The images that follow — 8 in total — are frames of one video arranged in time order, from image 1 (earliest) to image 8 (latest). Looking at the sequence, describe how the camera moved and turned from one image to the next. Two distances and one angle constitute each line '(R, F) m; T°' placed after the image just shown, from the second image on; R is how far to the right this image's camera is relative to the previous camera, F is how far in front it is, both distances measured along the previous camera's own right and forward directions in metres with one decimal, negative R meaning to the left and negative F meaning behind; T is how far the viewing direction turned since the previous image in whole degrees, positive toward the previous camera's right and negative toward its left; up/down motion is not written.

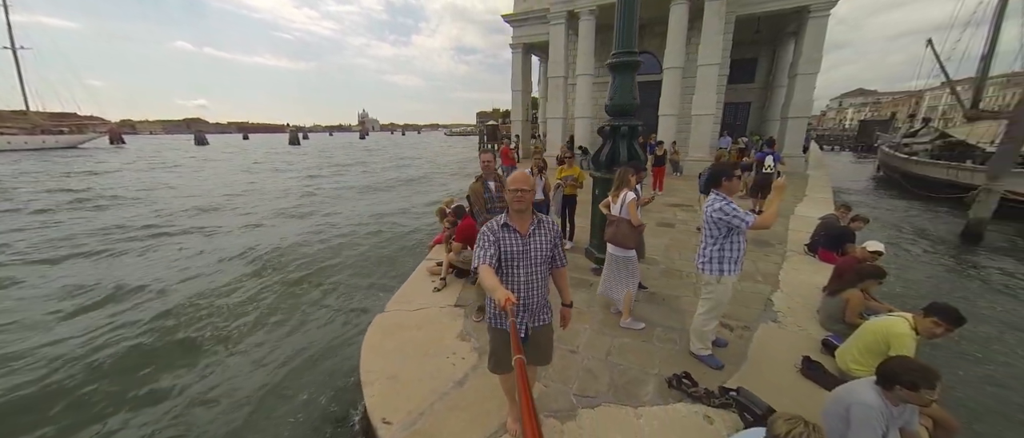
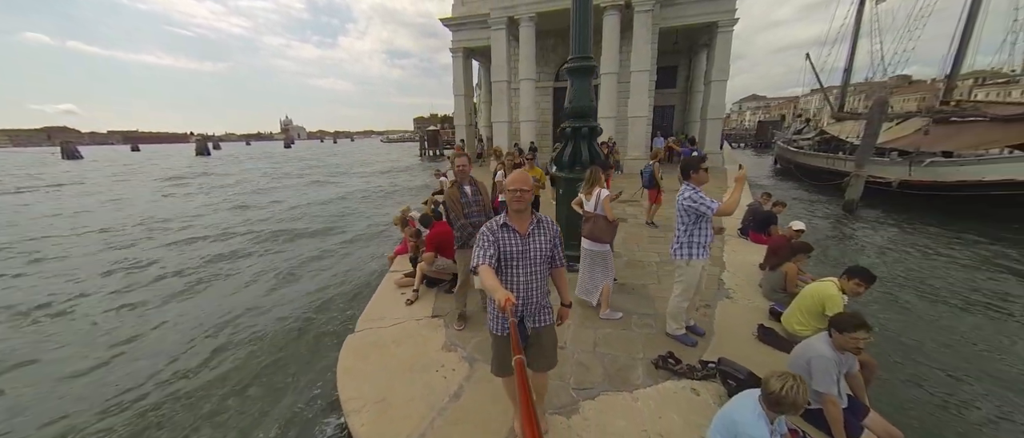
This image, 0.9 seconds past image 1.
(-0.4, 0.0) m; +10°
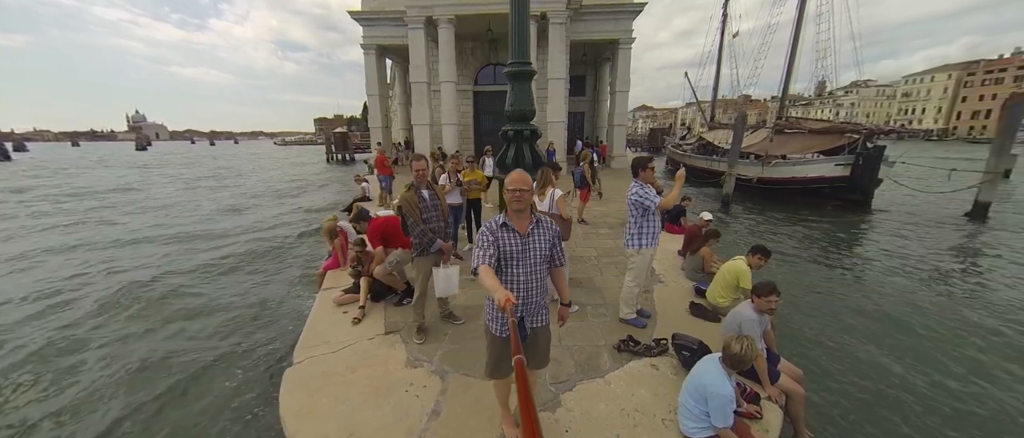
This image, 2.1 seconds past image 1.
(-0.5, +0.1) m; +15°
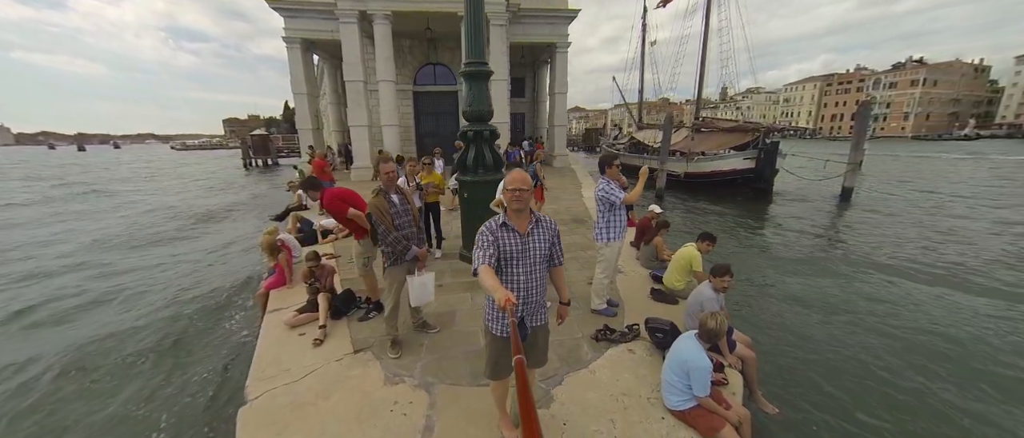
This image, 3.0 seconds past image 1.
(-0.4, 0.0) m; +11°
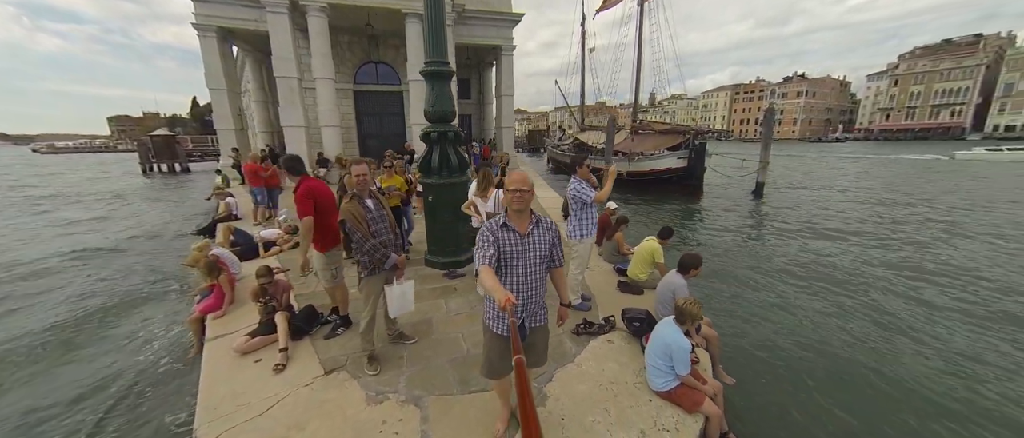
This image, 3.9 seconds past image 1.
(-0.4, 0.0) m; +10°
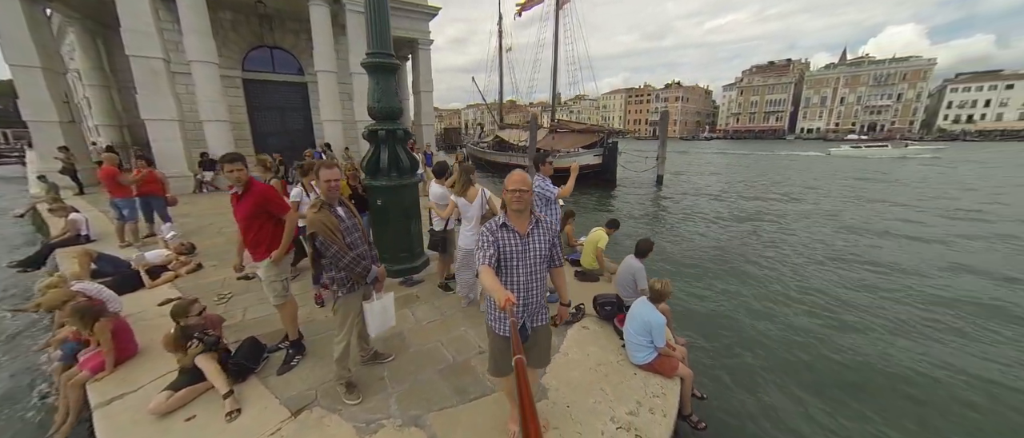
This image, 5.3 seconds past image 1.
(-0.7, +0.1) m; +15°
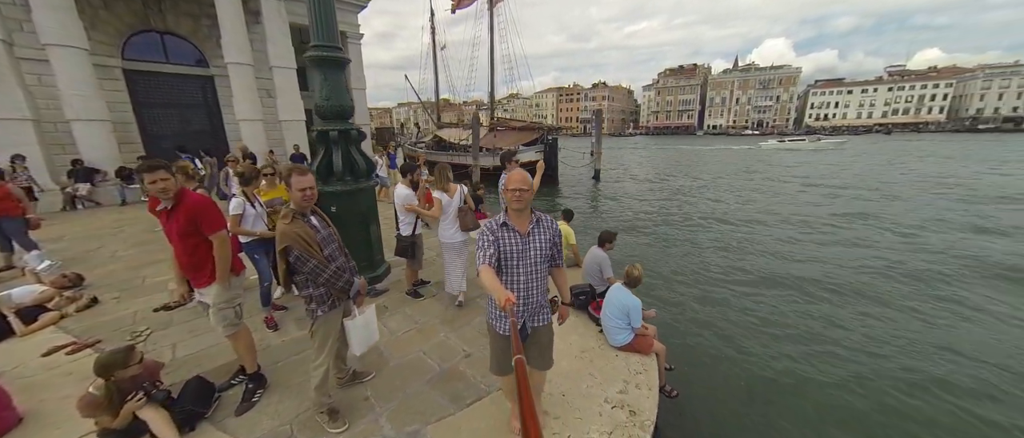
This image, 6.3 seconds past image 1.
(-0.4, 0.0) m; +11°
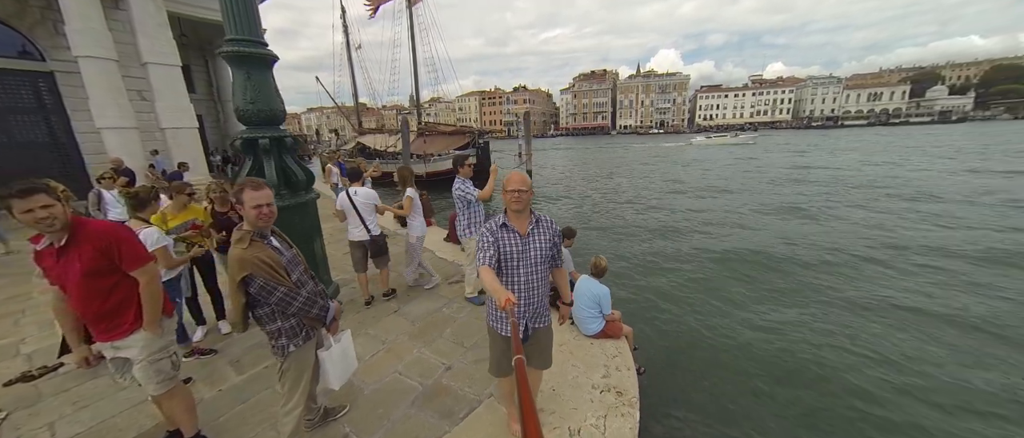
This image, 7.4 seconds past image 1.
(-0.4, +0.1) m; +13°
